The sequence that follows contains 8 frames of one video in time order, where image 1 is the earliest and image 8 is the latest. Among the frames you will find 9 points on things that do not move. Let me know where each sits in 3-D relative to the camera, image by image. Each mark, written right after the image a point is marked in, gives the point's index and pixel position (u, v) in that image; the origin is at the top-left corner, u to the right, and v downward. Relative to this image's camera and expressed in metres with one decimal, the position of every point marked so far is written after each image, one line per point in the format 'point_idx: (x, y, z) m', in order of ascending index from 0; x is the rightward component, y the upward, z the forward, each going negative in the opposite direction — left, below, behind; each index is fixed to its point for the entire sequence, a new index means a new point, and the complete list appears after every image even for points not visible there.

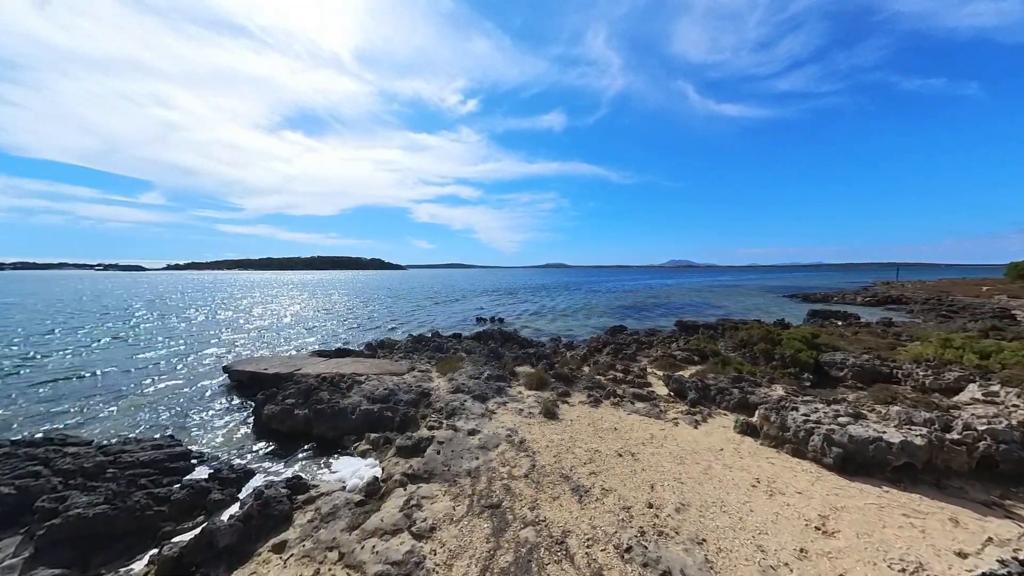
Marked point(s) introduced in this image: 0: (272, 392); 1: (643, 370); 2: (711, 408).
0: (-12.5, -5.3, +15.1) m
1: (+8.8, -5.7, +20.1) m
2: (+9.1, -5.5, +13.4) m
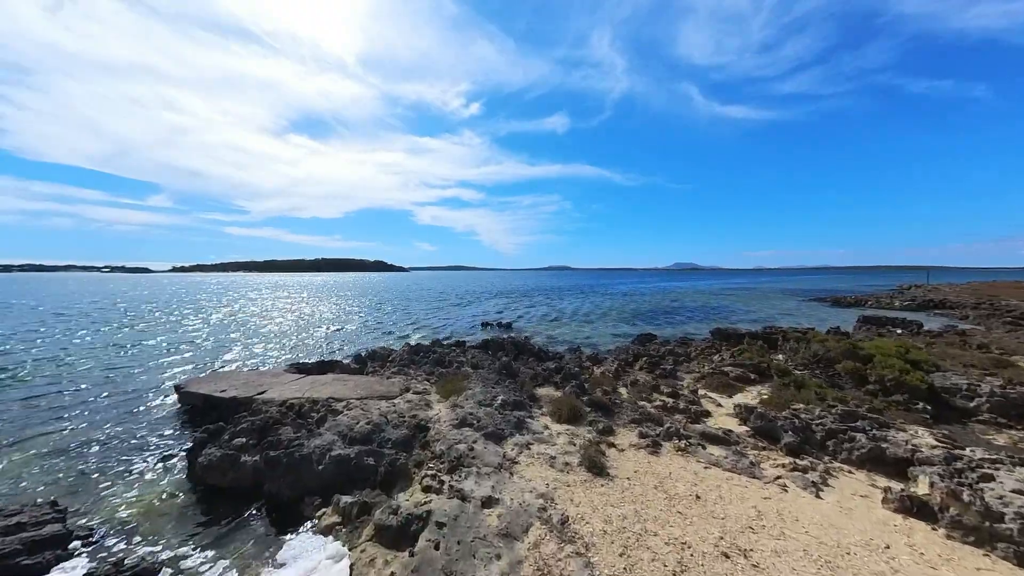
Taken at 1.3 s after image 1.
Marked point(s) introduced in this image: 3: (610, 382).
0: (-11.5, -5.4, +11.4) m
1: (+9.9, -5.8, +16.1) m
2: (+10.0, -5.6, +9.5) m
3: (+5.6, -5.4, +16.7) m
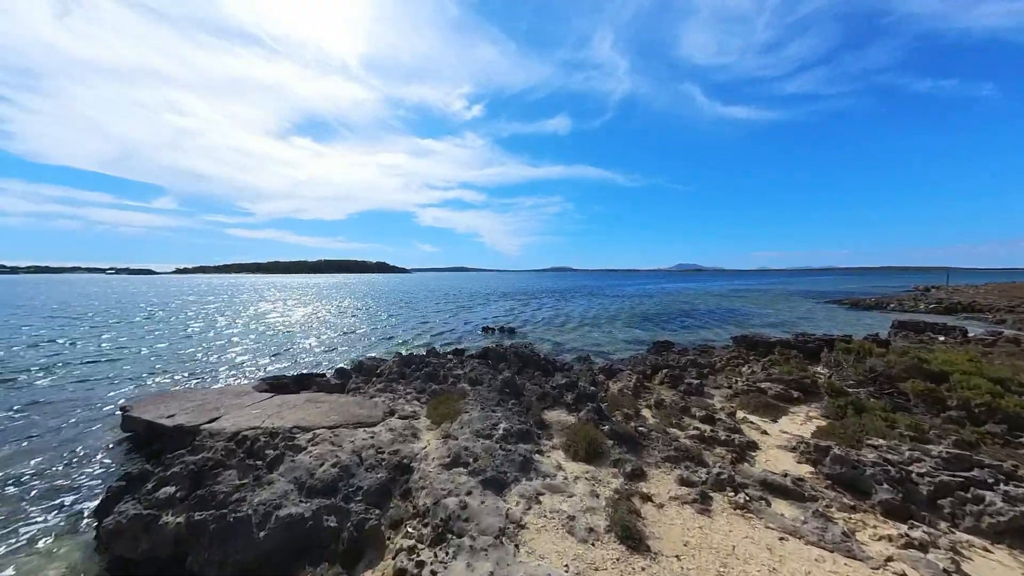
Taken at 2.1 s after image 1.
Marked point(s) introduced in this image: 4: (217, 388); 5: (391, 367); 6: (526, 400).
0: (-11.4, -5.6, +9.0) m
1: (+10.0, -6.0, +13.6) m
2: (+10.2, -5.7, +7.0) m
3: (+5.8, -5.6, +14.2) m
4: (-15.5, -5.2, +15.2) m
5: (-7.7, -5.0, +18.5) m
6: (+0.7, -5.4, +14.1) m
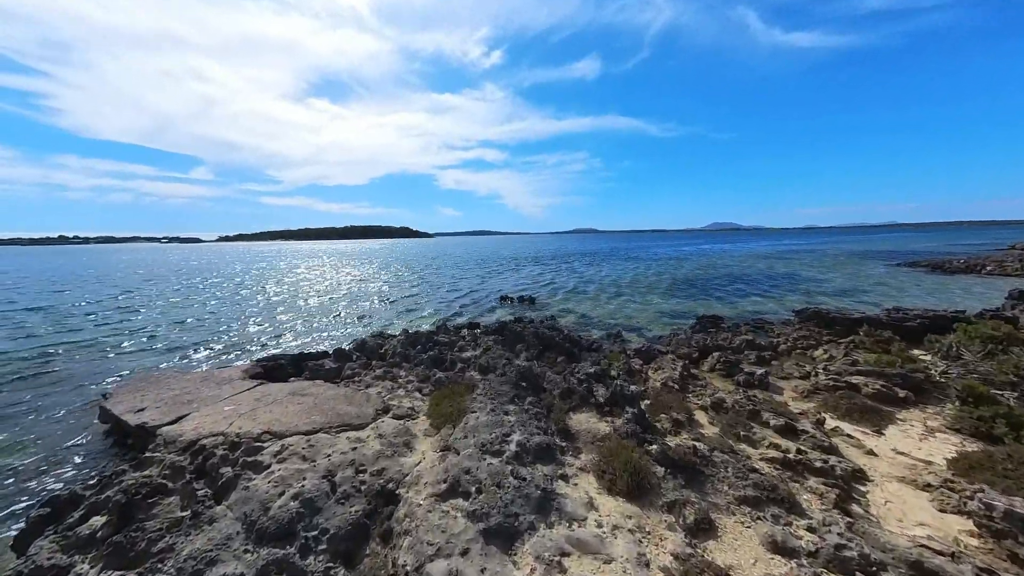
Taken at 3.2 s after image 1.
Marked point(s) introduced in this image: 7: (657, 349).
0: (-11.0, -5.1, +7.4) m
1: (+10.7, -4.9, +10.4) m
2: (+10.3, -5.5, +3.7) m
3: (+6.4, -4.5, +11.3) m
4: (-14.7, -4.0, +13.9) m
5: (-6.6, -3.3, +16.5) m
6: (+1.4, -4.3, +11.5) m
7: (+8.7, -3.7, +17.7) m
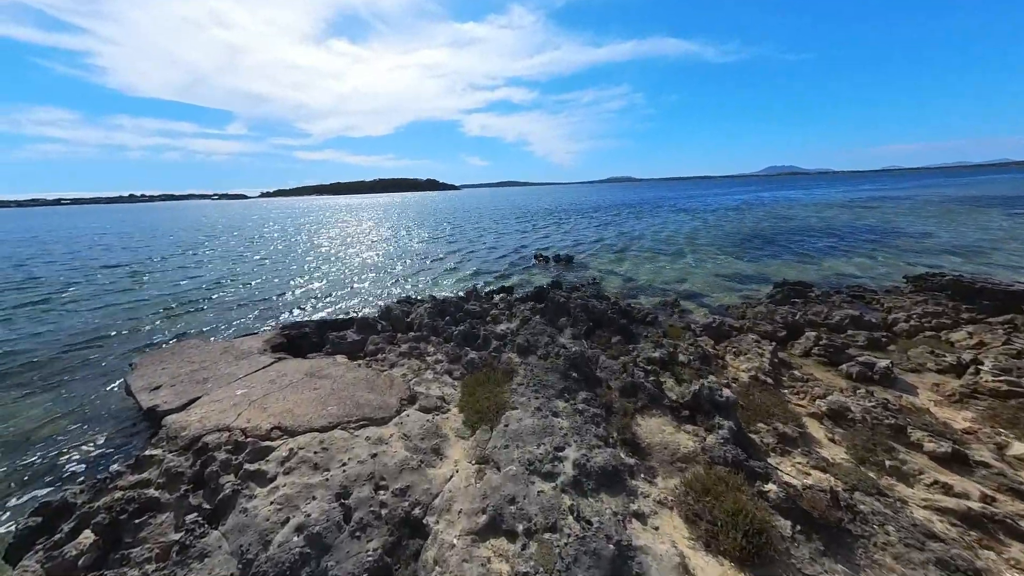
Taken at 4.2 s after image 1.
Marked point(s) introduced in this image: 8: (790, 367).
0: (-9.8, -4.6, +6.5) m
1: (+12.0, -4.2, +7.4) m
2: (+11.0, -5.8, +1.0) m
3: (+7.9, -3.6, +8.6) m
4: (-12.8, -2.4, +13.0) m
5: (-4.6, -1.5, +14.8) m
6: (+2.9, -3.3, +9.2) m
7: (+10.8, -1.8, +14.5) m
8: (+10.7, -3.0, +11.3) m
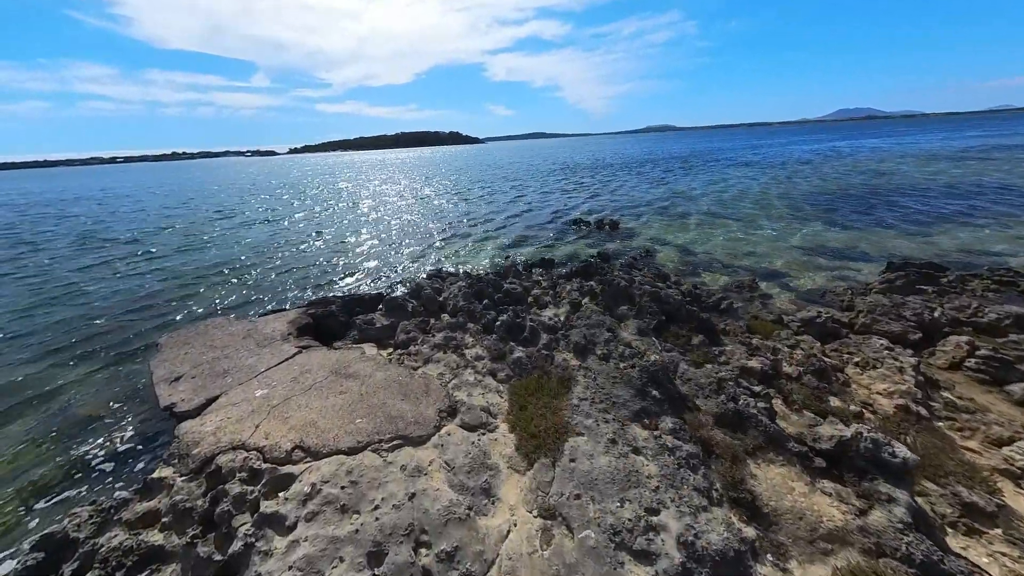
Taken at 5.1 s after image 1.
0: (-8.5, -4.5, +5.7) m
1: (+13.4, -4.6, +4.7) m
2: (+11.9, -7.0, -1.3) m
3: (+9.4, -3.7, +6.2) m
4: (-10.9, -1.4, +12.0) m
5: (-2.5, -0.5, +13.0) m
6: (+4.5, -3.2, +7.1) m
7: (+12.8, -1.2, +11.6) m
8: (+12.4, -2.8, +8.5) m
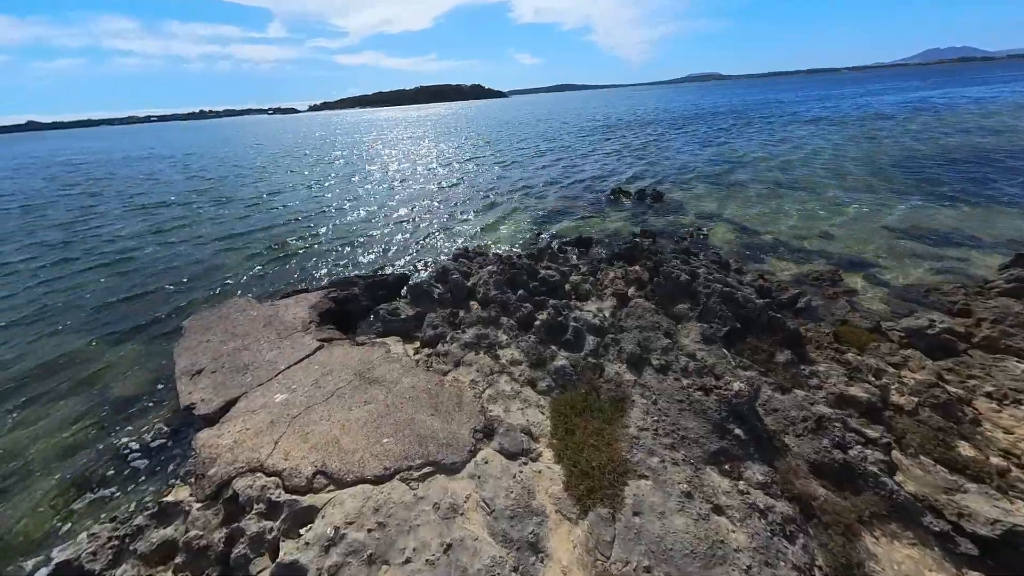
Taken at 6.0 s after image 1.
0: (-7.6, -4.7, +5.3) m
1: (+14.2, -5.5, +2.9) m
2: (+12.2, -8.5, -2.7) m
3: (+10.3, -4.3, +4.5) m
4: (-9.5, -0.8, +11.4) m
5: (-1.0, 0.0, +11.6) m
6: (+5.5, -3.6, +5.7) m
7: (+14.1, -1.3, +9.4) m
8: (+13.5, -3.2, +6.5) m
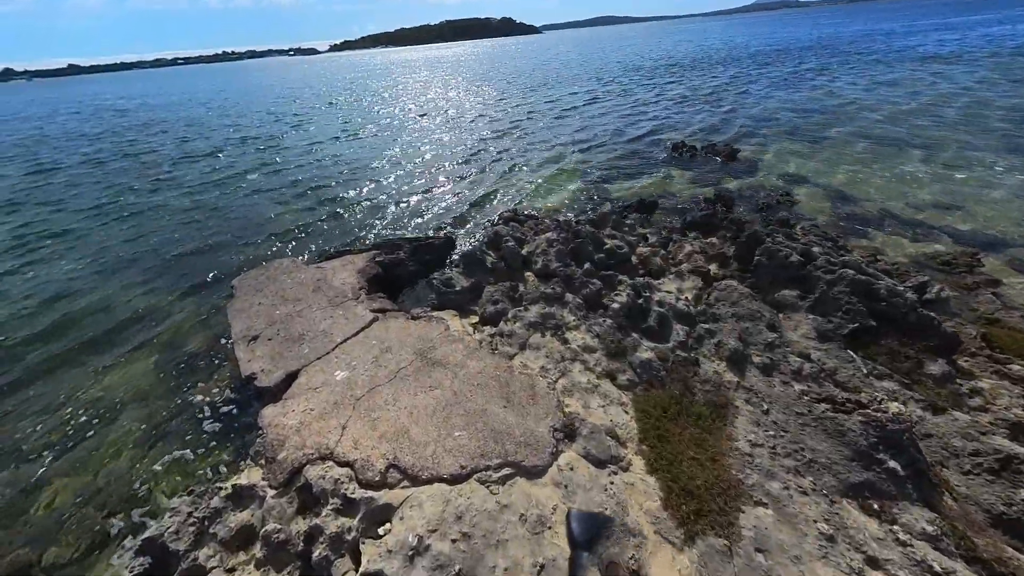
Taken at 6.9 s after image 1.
0: (-5.9, -4.1, +5.2) m
1: (+15.5, -6.3, +1.4) m
2: (+13.0, -10.0, -3.5) m
3: (+11.8, -4.8, +3.1) m
4: (-7.2, +0.6, +10.8) m
5: (+1.2, +1.0, +10.3) m
6: (+7.1, -3.6, +4.5) m
7: (+16.1, -1.4, +7.2) m
8: (+15.2, -3.6, +4.7) m
